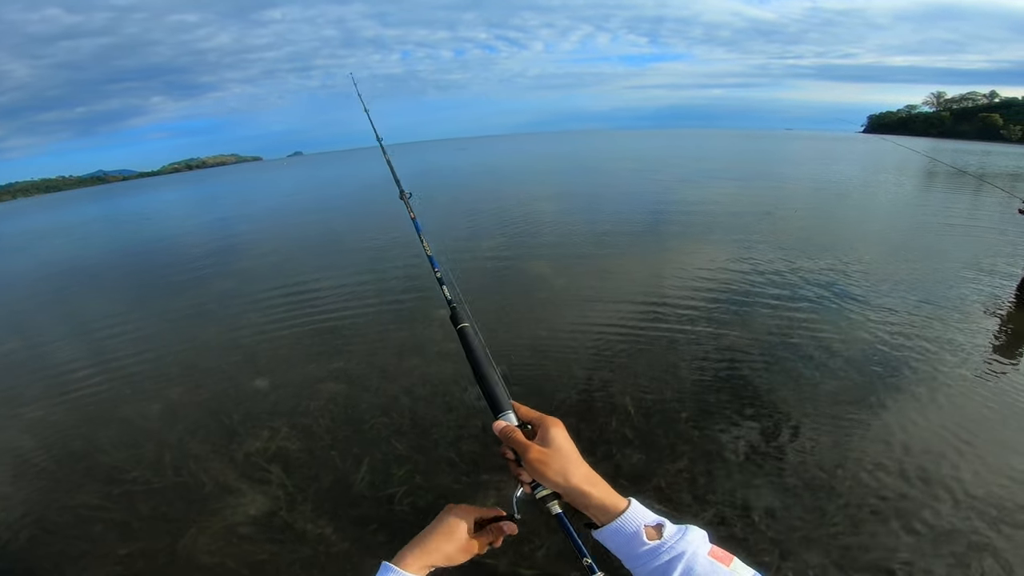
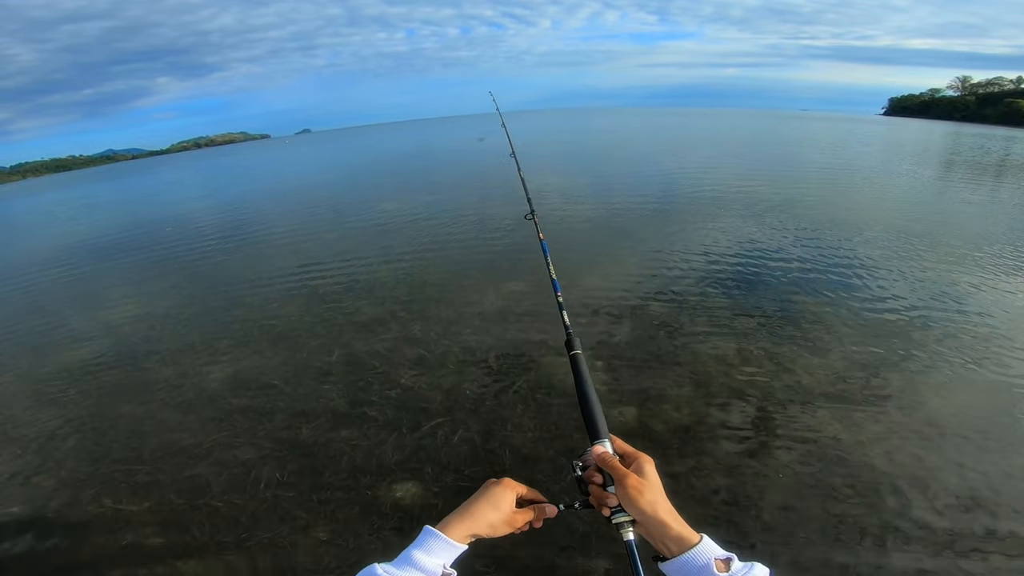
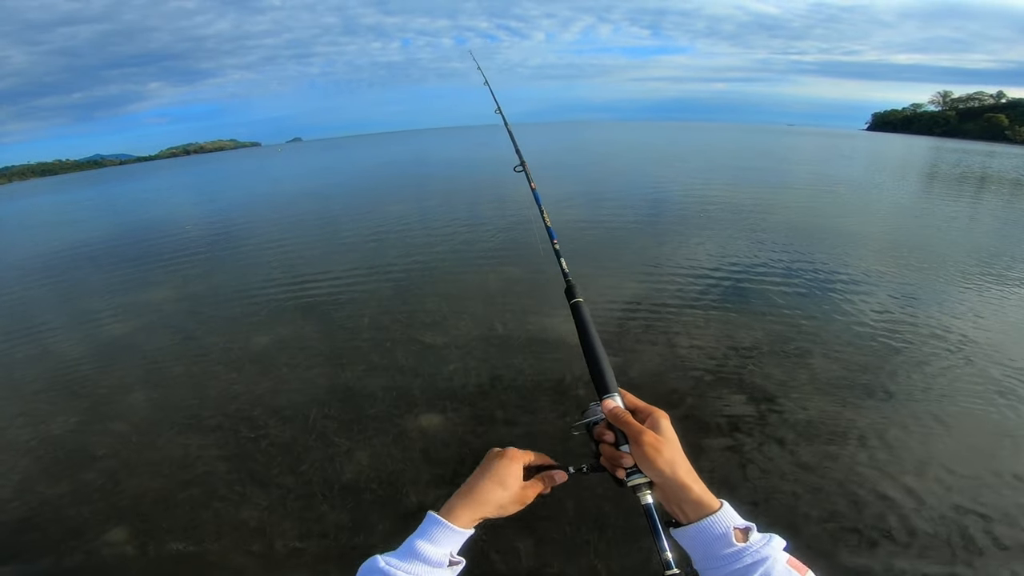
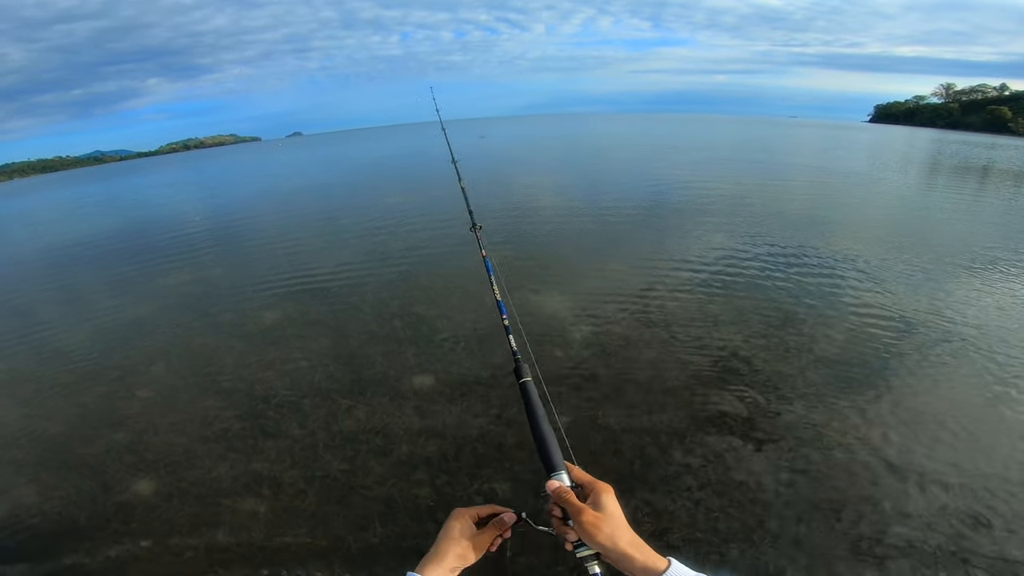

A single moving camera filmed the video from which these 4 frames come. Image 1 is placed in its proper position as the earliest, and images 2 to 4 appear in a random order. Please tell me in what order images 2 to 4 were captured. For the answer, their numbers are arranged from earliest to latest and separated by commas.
4, 3, 2
